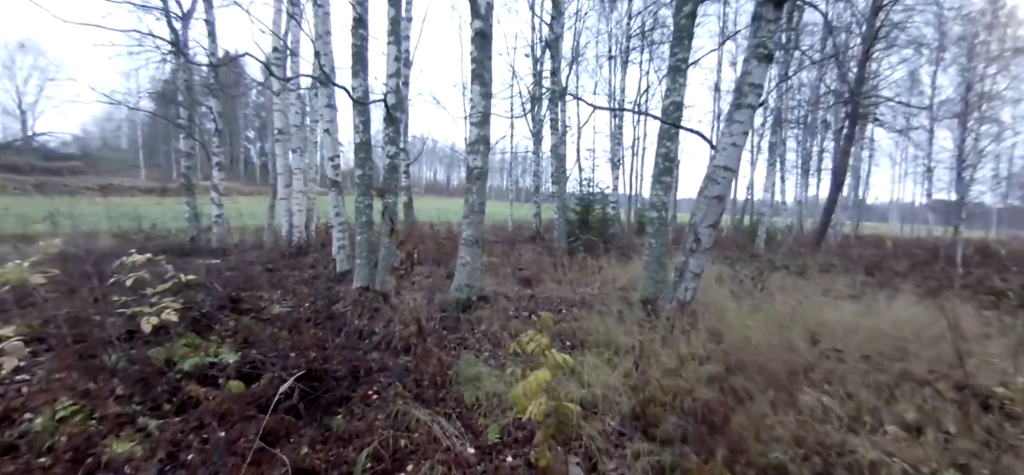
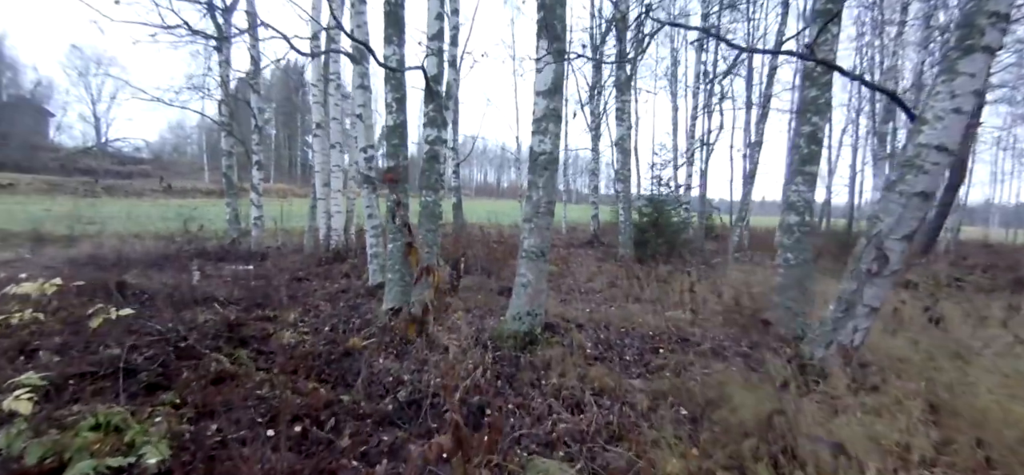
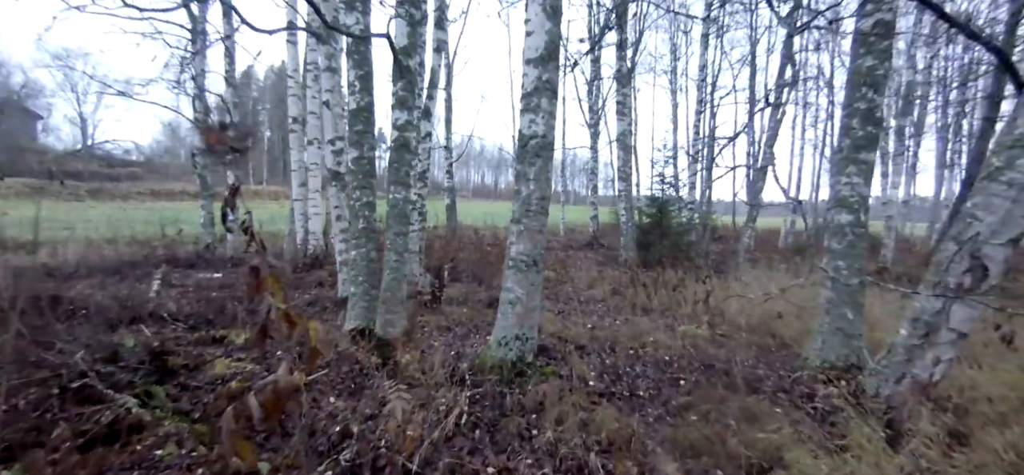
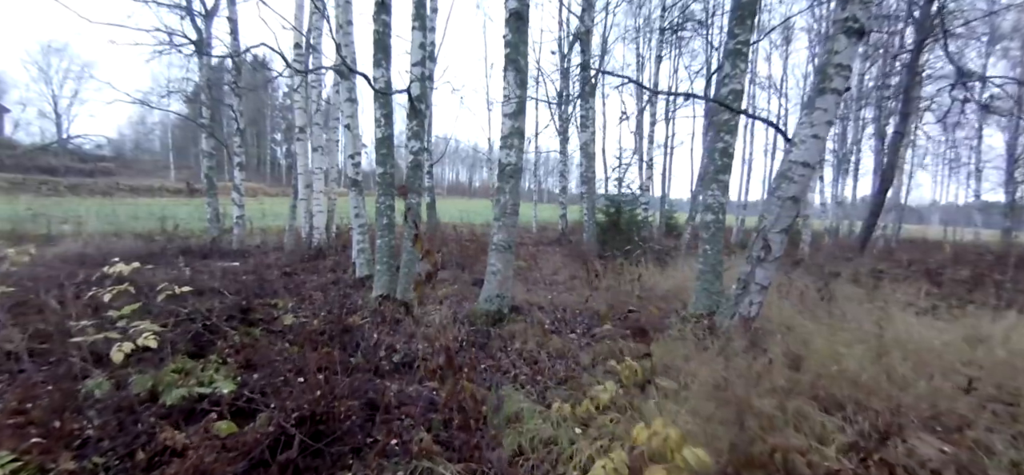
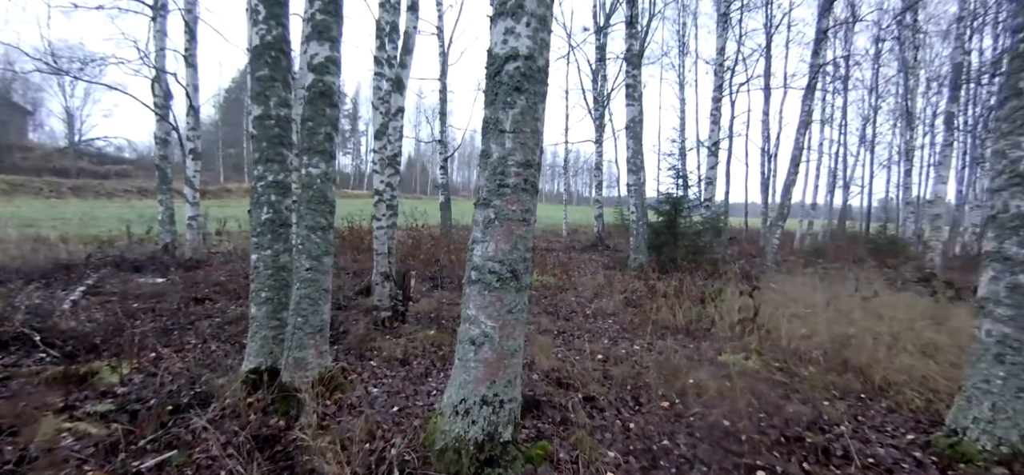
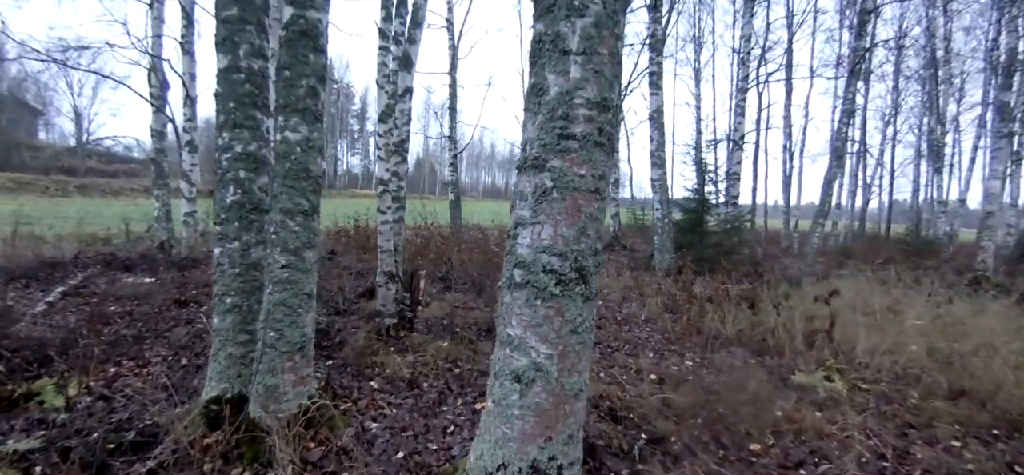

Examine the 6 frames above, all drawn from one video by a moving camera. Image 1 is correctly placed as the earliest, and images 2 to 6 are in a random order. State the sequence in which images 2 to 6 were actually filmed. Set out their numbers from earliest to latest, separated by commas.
4, 2, 3, 5, 6
